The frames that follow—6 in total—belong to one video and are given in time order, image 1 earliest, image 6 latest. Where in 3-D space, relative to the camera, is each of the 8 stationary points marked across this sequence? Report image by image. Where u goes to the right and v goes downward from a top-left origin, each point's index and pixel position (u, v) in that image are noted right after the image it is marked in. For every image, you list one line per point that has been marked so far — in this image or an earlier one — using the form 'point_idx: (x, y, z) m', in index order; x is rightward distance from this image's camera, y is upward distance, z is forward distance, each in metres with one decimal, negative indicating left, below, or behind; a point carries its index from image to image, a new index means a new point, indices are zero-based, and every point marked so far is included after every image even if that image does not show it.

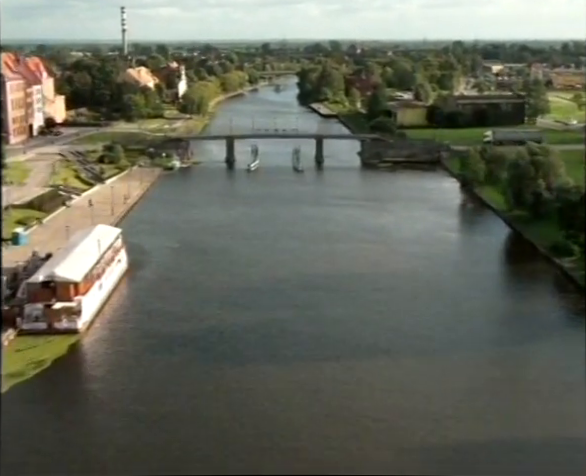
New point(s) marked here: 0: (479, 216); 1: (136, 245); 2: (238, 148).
0: (+1.4, +0.2, +6.2) m
1: (-1.0, 0.0, +5.2) m
2: (-0.6, +1.0, +9.4) m
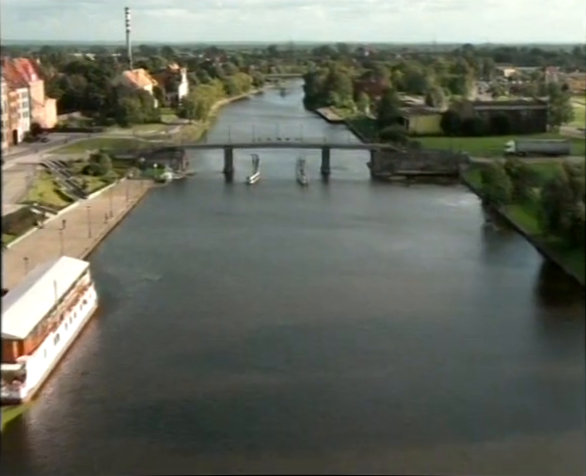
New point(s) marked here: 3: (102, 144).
0: (+1.4, 0.0, +5.4) m
1: (-1.0, -0.2, +4.5) m
2: (-0.6, +0.8, +8.7) m
3: (-2.1, +1.0, +9.3) m
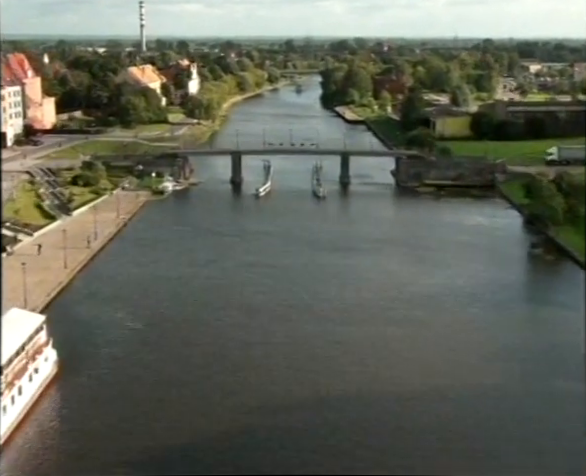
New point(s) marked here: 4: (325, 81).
0: (+1.4, -0.2, +4.6) m
1: (-0.9, -0.4, +3.7) m
2: (-0.4, +0.7, +7.8) m
3: (-1.9, +0.9, +8.4) m
4: (+0.6, +3.1, +16.7) m
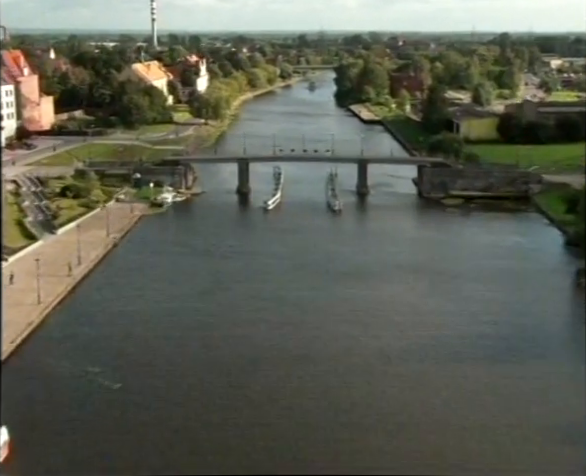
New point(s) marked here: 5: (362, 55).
0: (+1.5, -0.3, +3.9) m
1: (-0.9, -0.5, +3.0) m
2: (-0.3, +0.6, +7.2) m
3: (-1.8, +0.8, +7.8) m
4: (+0.9, +3.0, +16.1) m
5: (+1.6, +4.2, +19.5) m
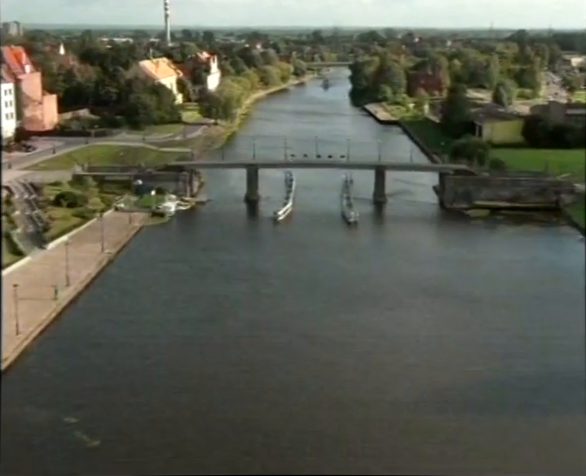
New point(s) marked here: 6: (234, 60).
0: (+1.5, -0.4, +3.4) m
1: (-0.8, -0.6, +2.6) m
2: (-0.2, +0.5, +6.7) m
3: (-1.7, +0.7, +7.4) m
4: (+1.1, +3.0, +15.6) m
5: (+1.9, +4.1, +19.0) m
6: (-1.2, +3.5, +16.8) m
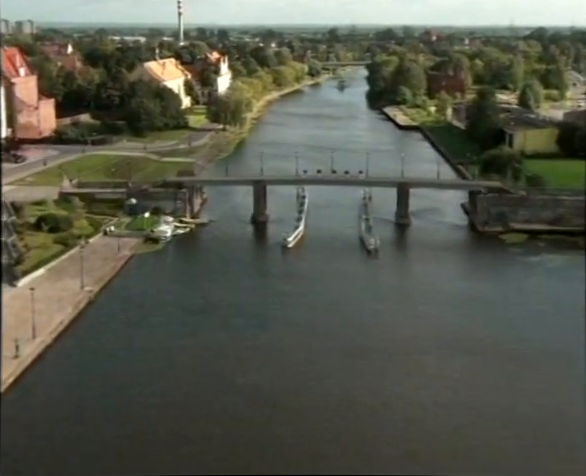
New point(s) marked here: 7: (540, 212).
0: (+1.6, -0.6, +2.7) m
1: (-0.8, -0.8, +1.9) m
2: (-0.1, +0.3, +6.1) m
3: (-1.6, +0.5, +6.7) m
4: (+1.4, +2.8, +14.9) m
5: (+2.2, +4.0, +18.3) m
6: (-0.9, +3.4, +16.2) m
7: (+1.5, +0.2, +5.3) m
